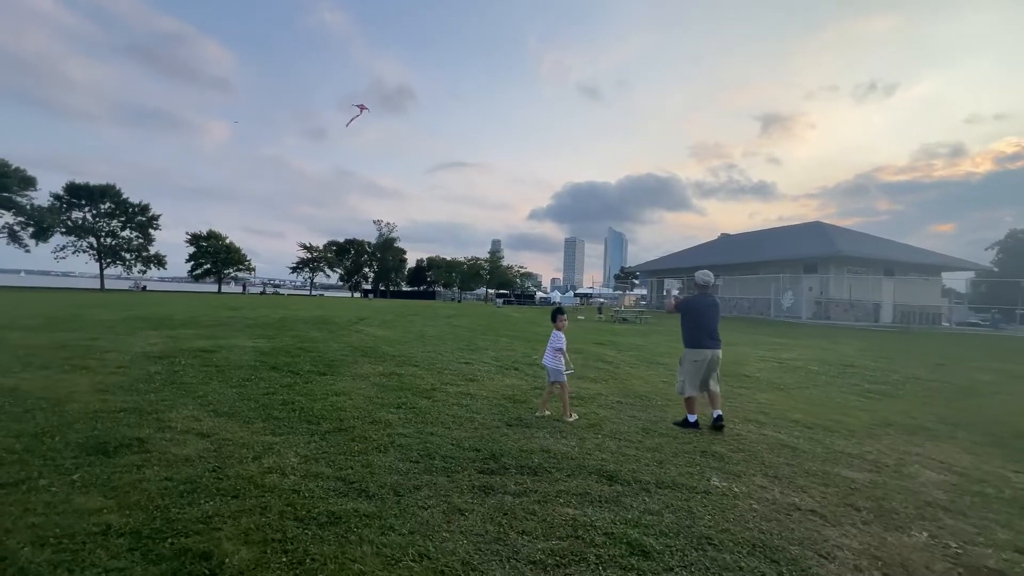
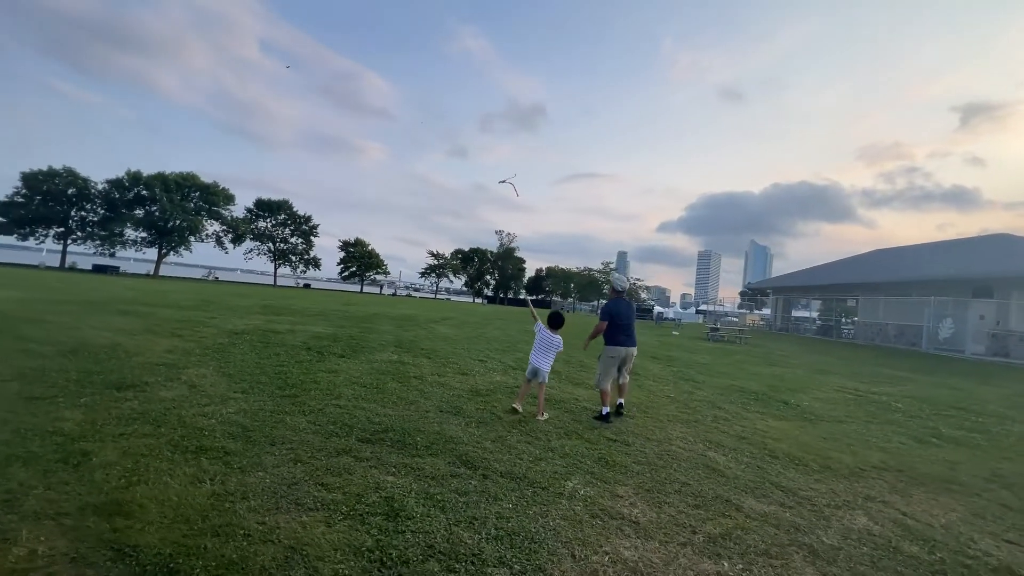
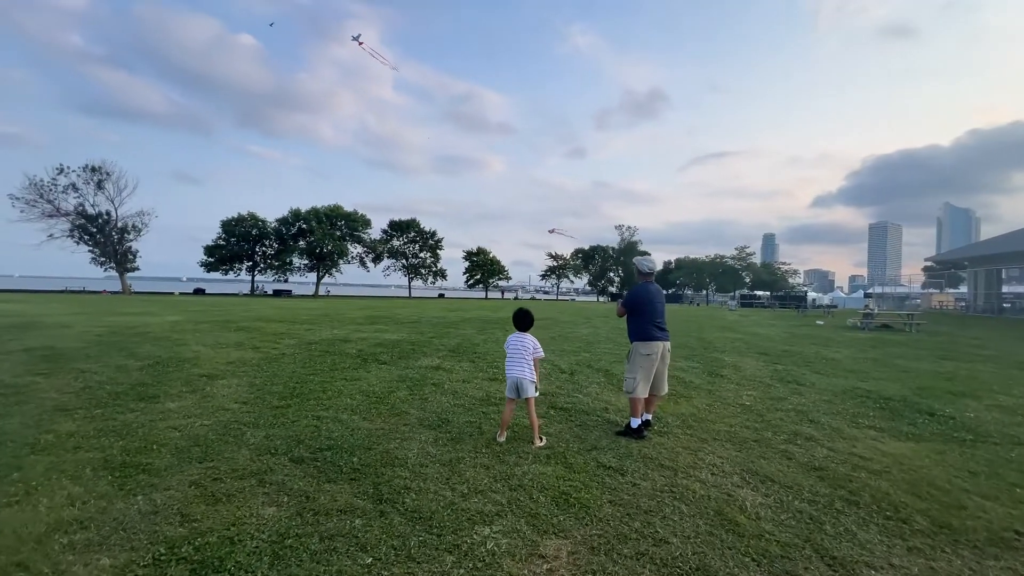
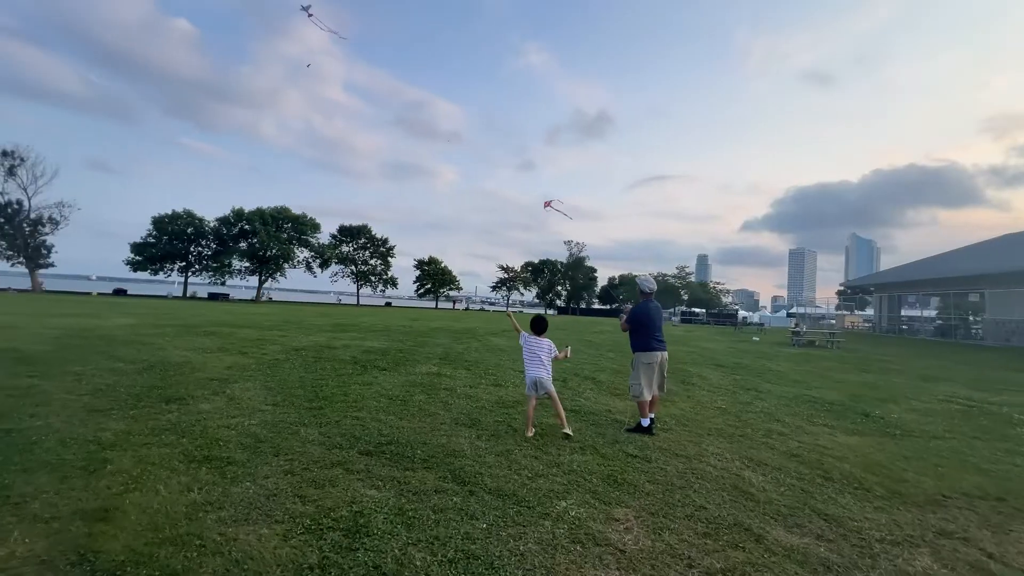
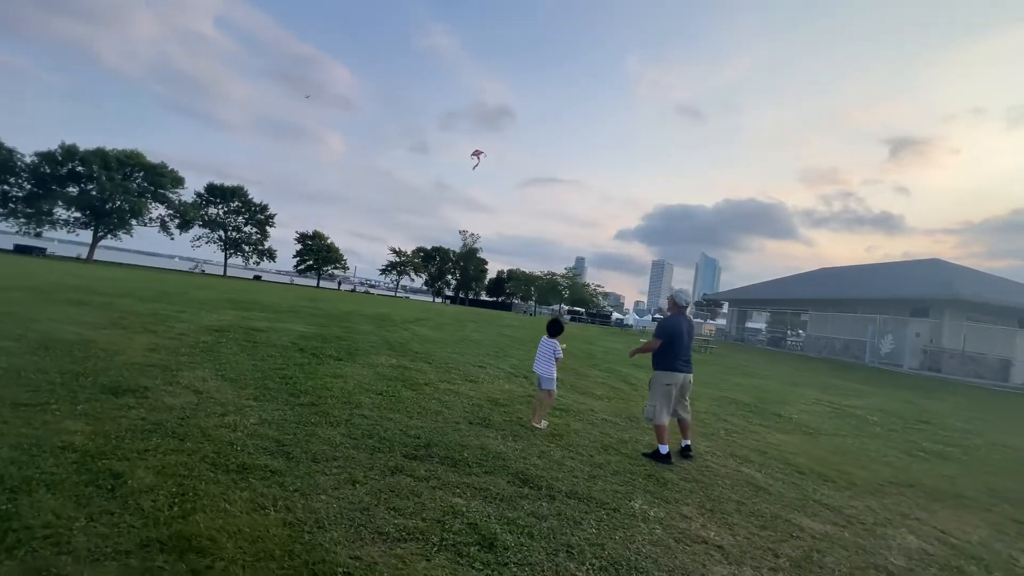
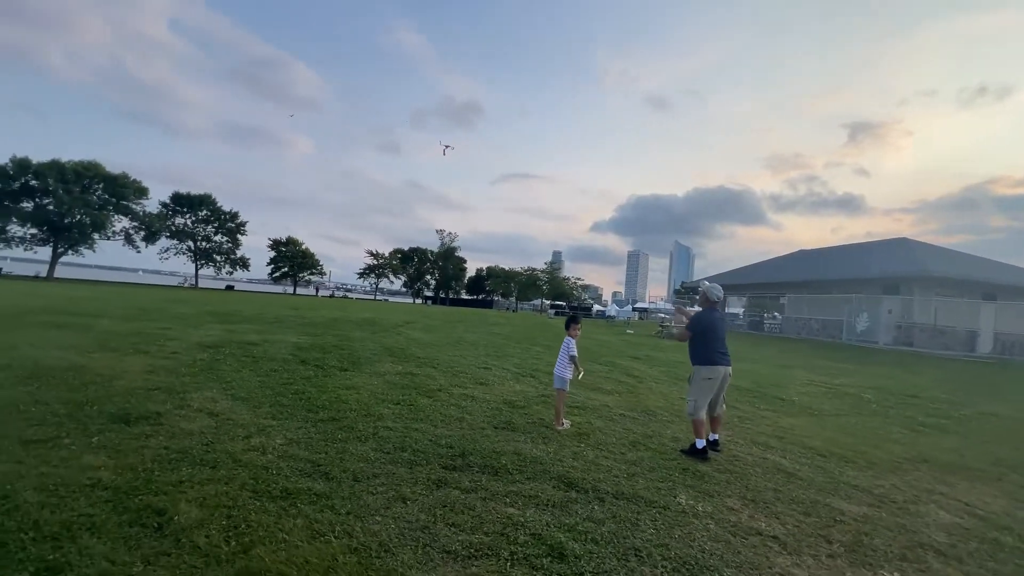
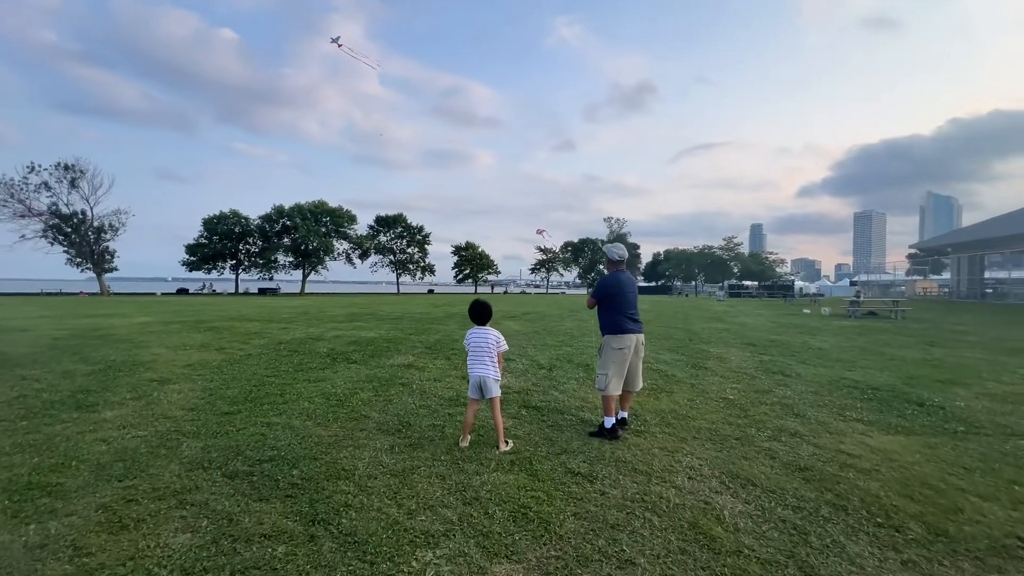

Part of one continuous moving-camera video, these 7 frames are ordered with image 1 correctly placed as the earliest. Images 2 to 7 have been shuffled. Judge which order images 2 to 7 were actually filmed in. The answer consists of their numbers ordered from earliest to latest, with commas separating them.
6, 5, 2, 4, 3, 7
